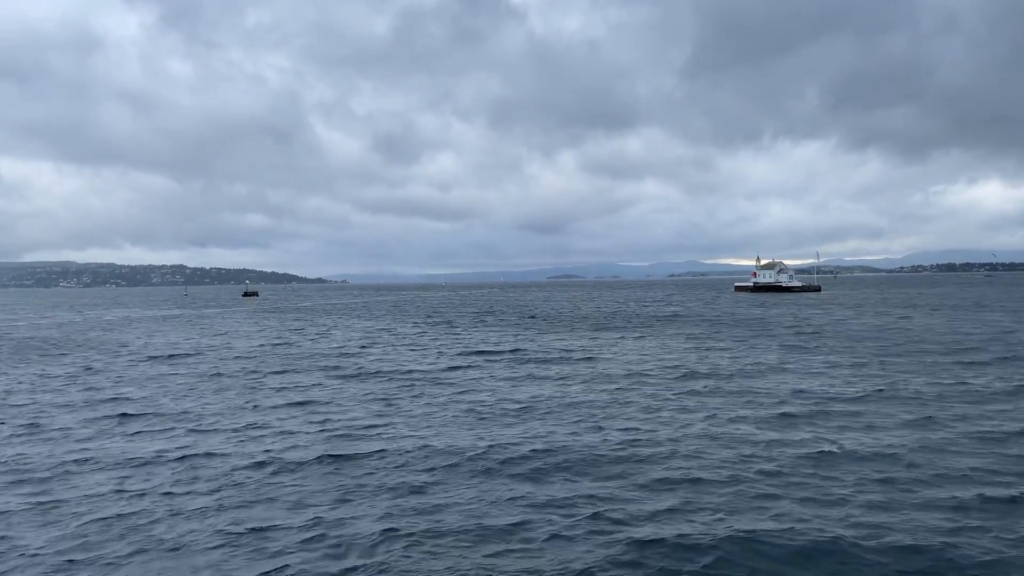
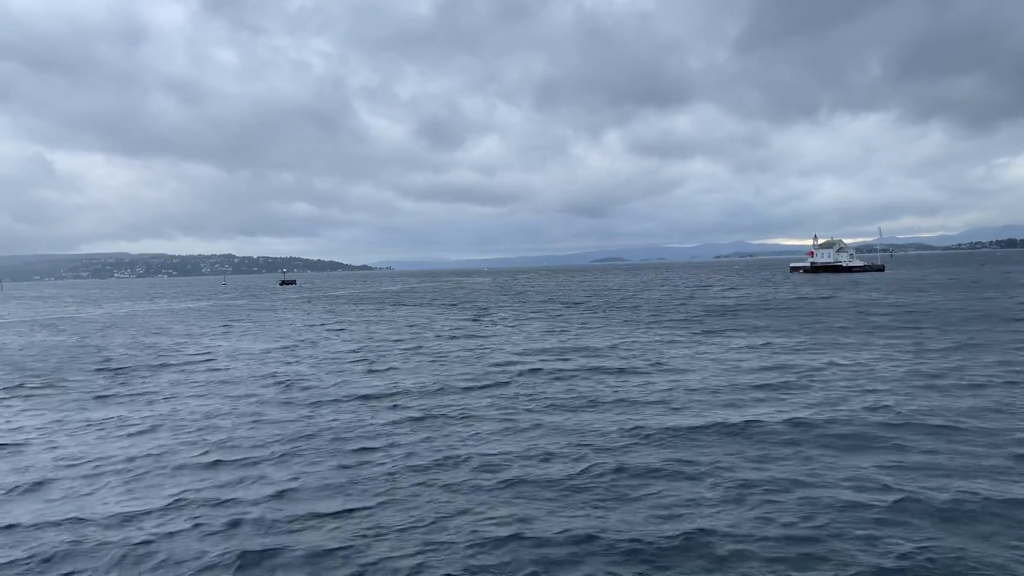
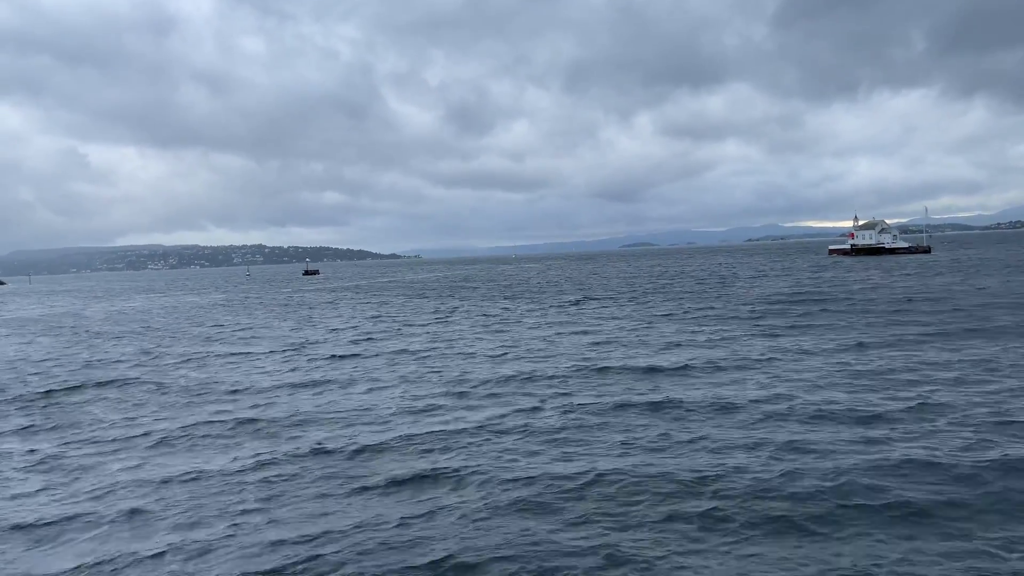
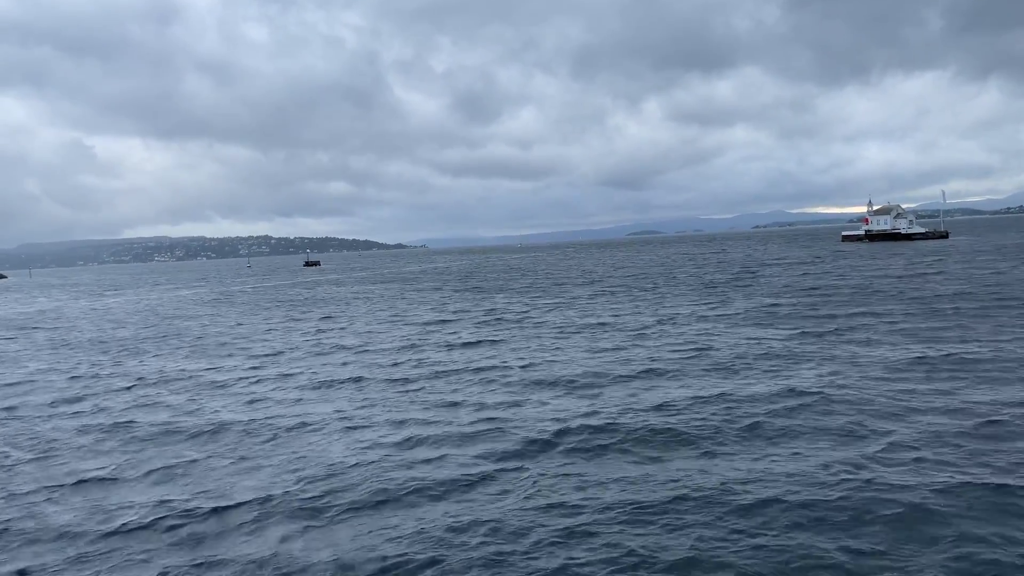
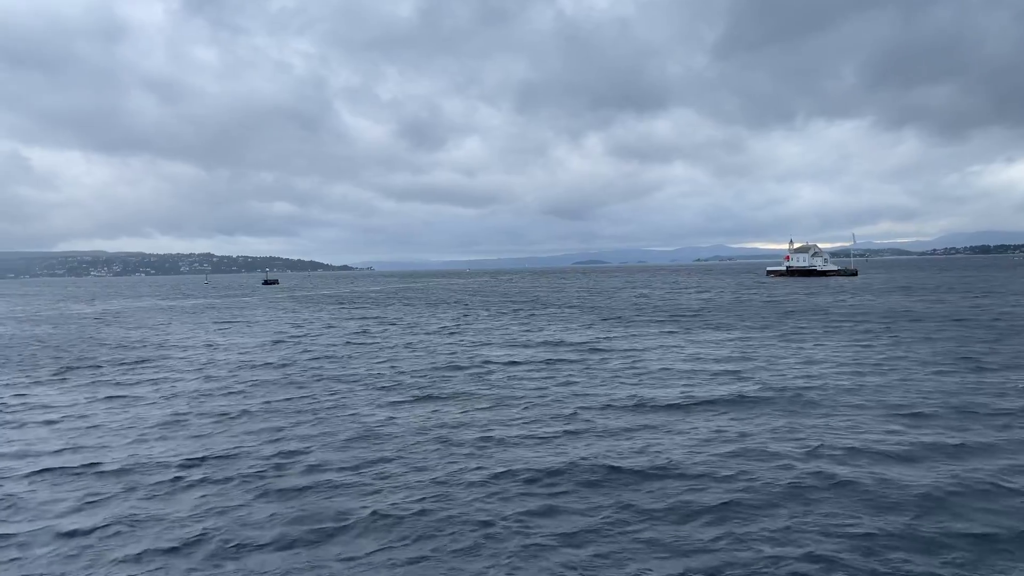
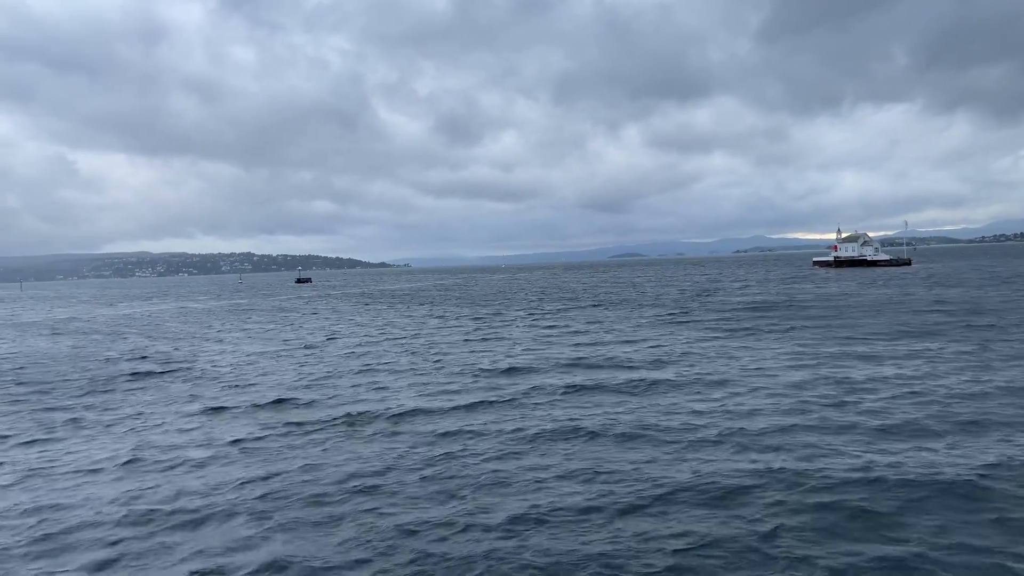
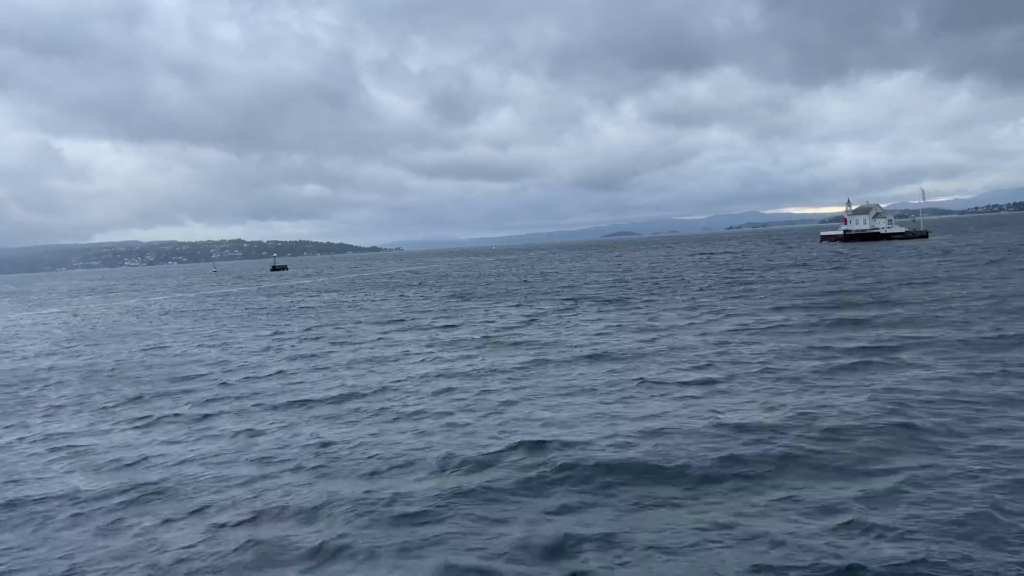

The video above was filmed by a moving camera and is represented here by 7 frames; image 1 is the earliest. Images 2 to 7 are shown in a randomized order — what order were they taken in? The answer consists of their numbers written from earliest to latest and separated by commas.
5, 2, 6, 3, 4, 7
